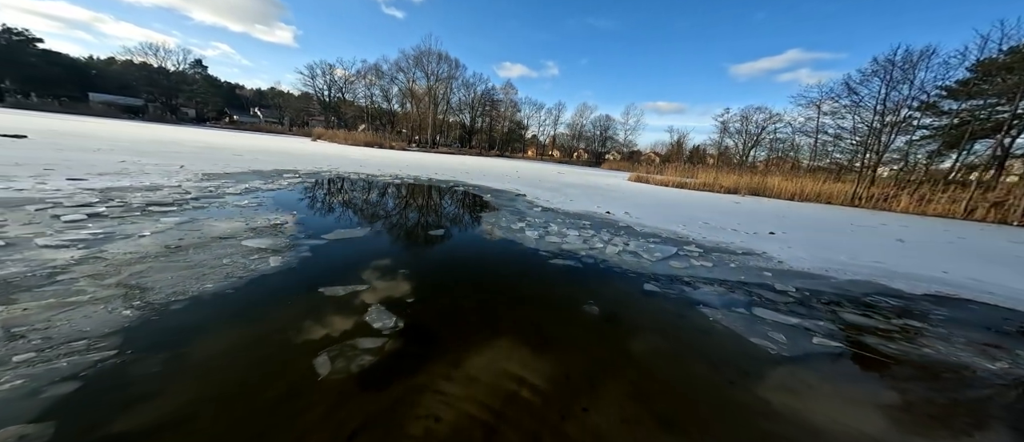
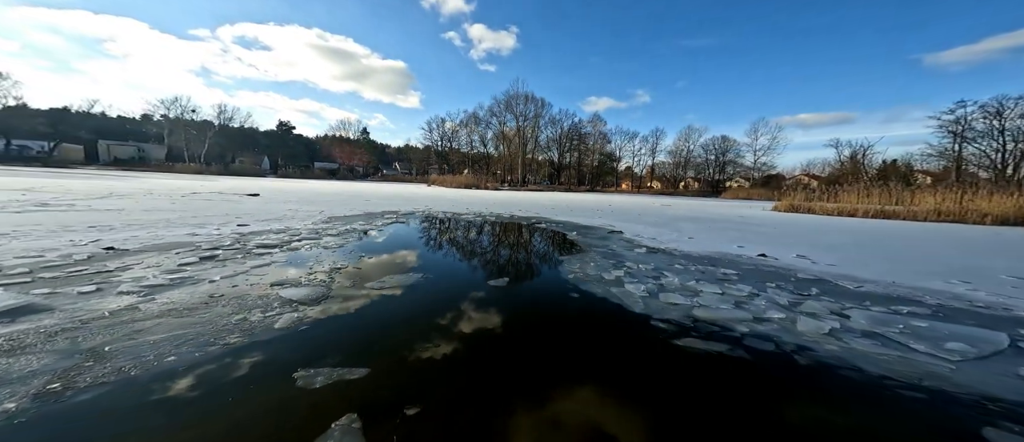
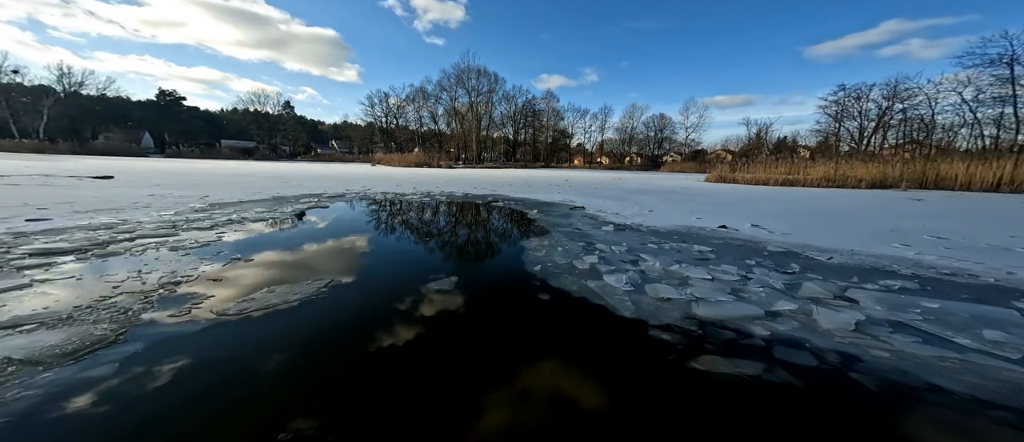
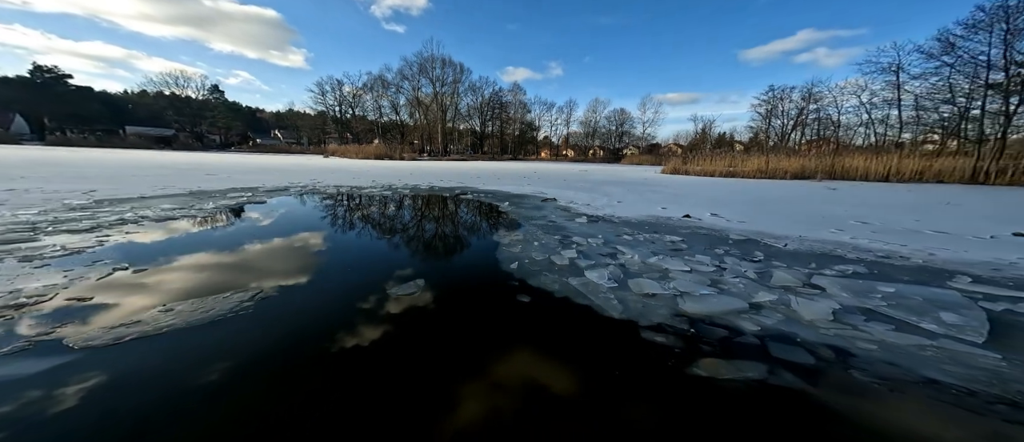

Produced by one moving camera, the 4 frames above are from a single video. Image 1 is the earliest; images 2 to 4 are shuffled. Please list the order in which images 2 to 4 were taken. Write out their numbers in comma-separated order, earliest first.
2, 3, 4
